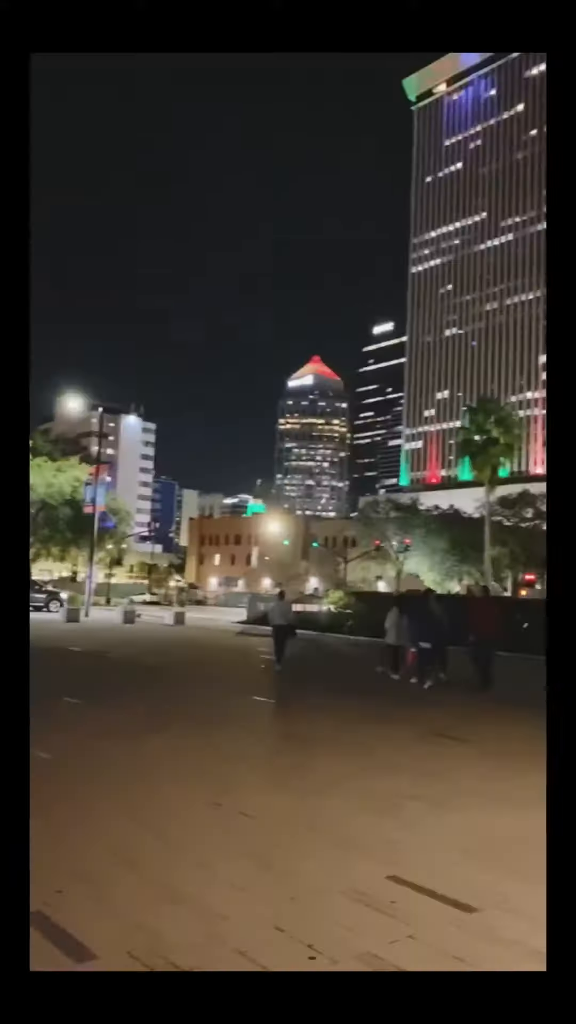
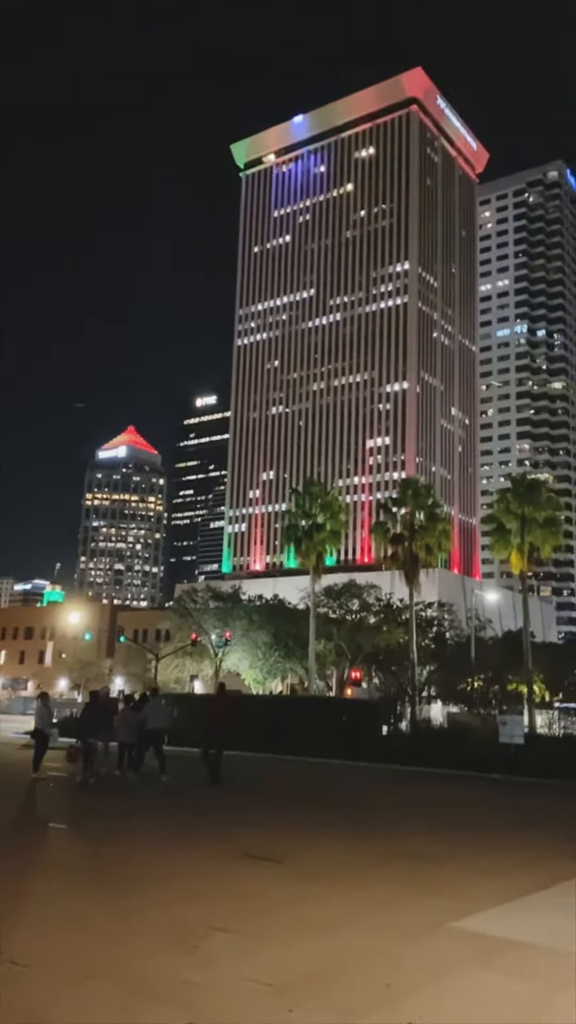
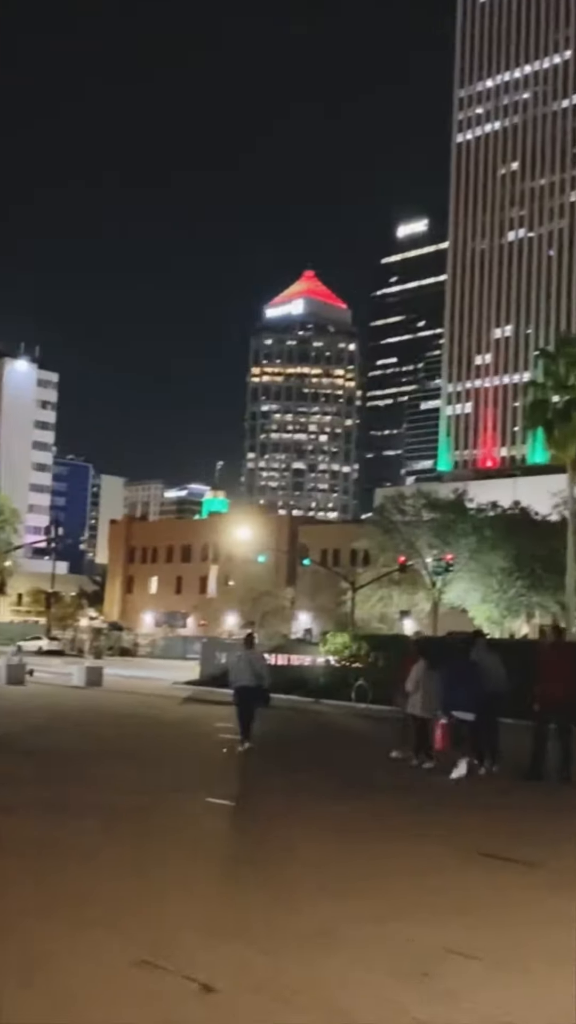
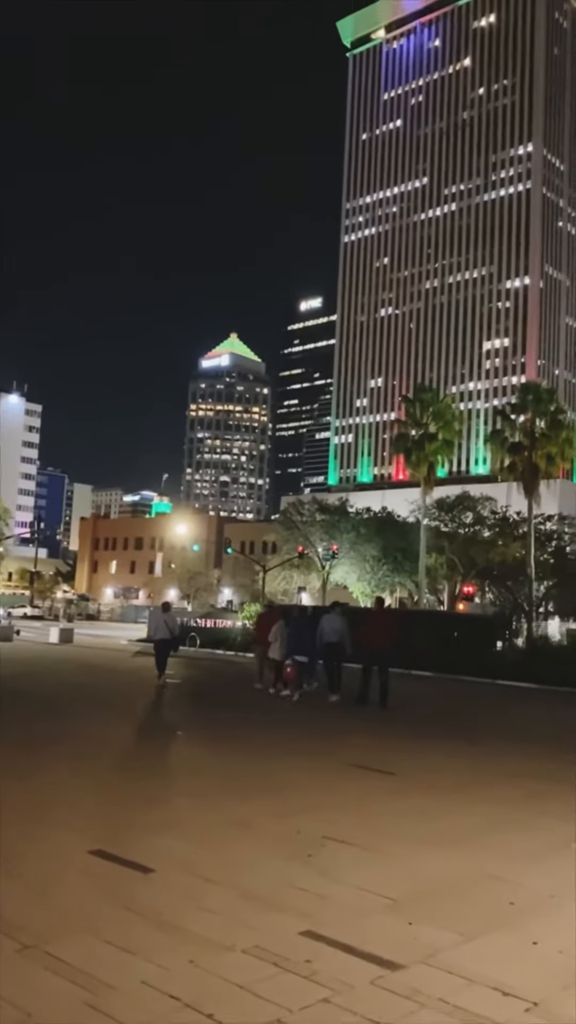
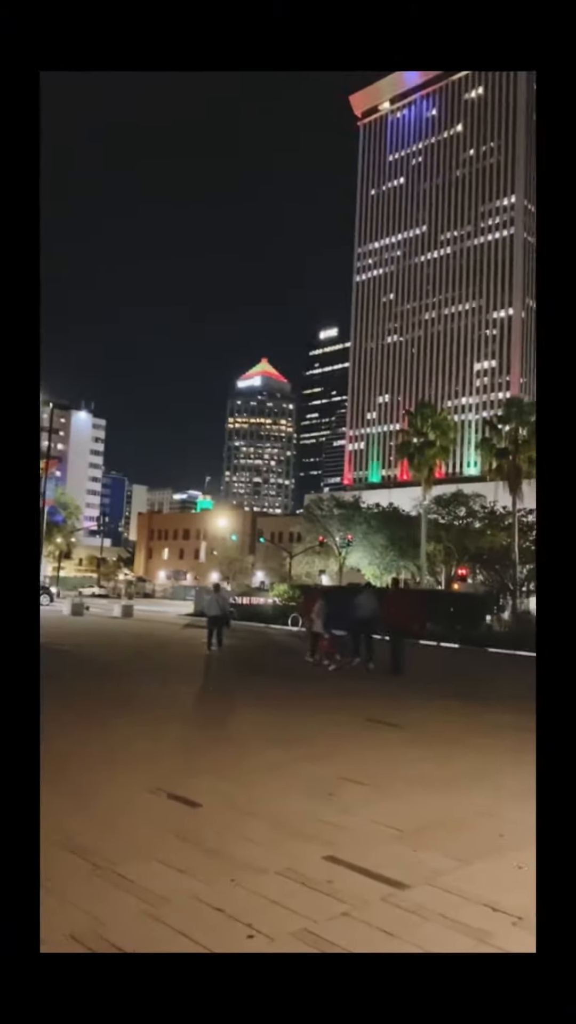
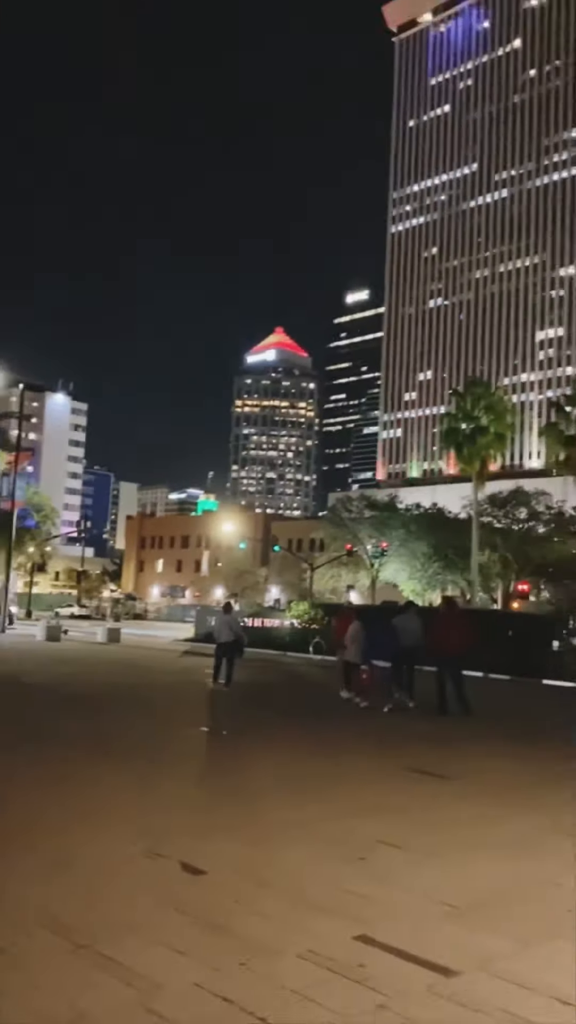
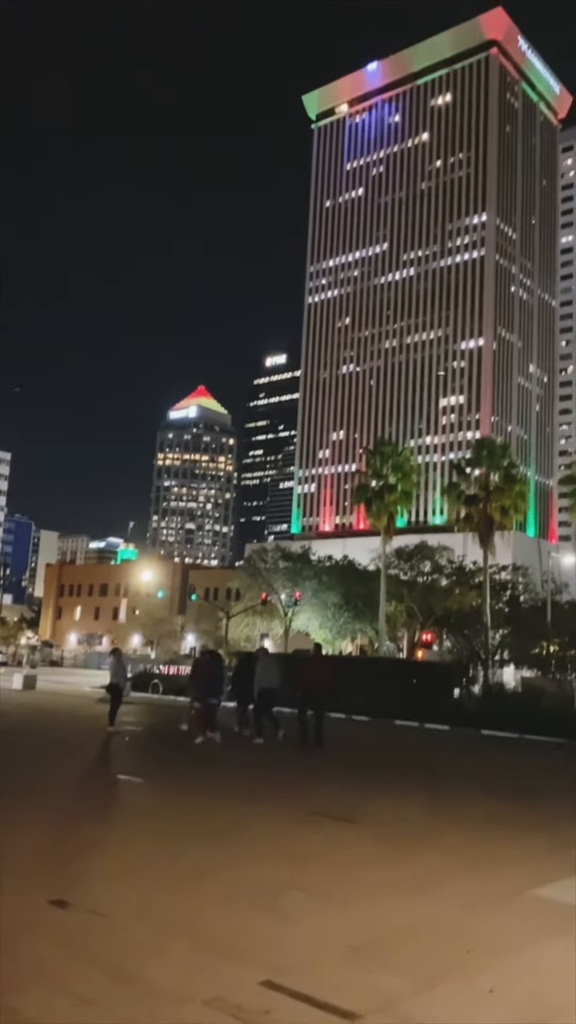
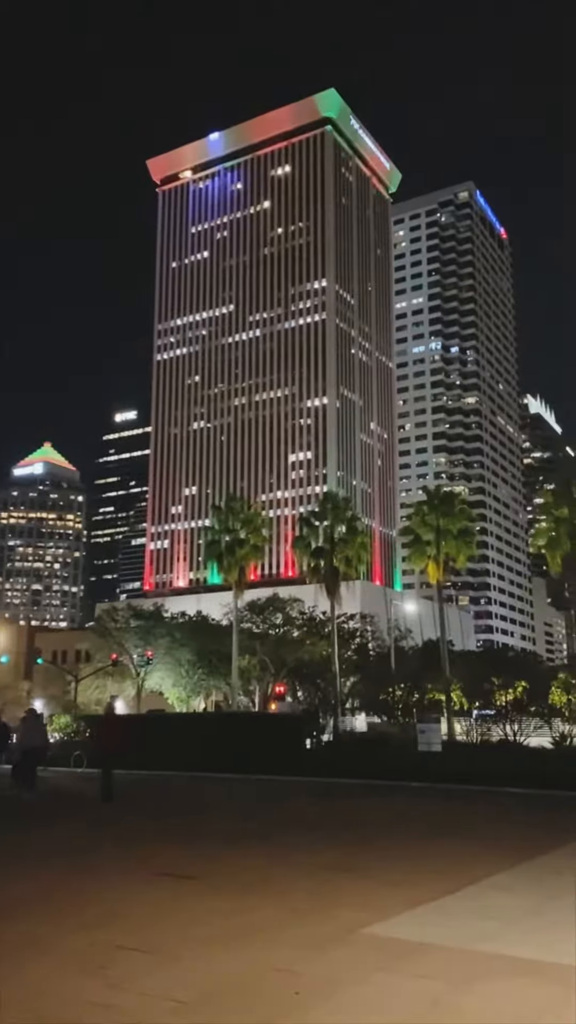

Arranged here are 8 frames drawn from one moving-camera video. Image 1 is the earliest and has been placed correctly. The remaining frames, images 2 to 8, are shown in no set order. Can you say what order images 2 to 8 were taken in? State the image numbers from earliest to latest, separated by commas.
3, 6, 5, 4, 7, 2, 8
